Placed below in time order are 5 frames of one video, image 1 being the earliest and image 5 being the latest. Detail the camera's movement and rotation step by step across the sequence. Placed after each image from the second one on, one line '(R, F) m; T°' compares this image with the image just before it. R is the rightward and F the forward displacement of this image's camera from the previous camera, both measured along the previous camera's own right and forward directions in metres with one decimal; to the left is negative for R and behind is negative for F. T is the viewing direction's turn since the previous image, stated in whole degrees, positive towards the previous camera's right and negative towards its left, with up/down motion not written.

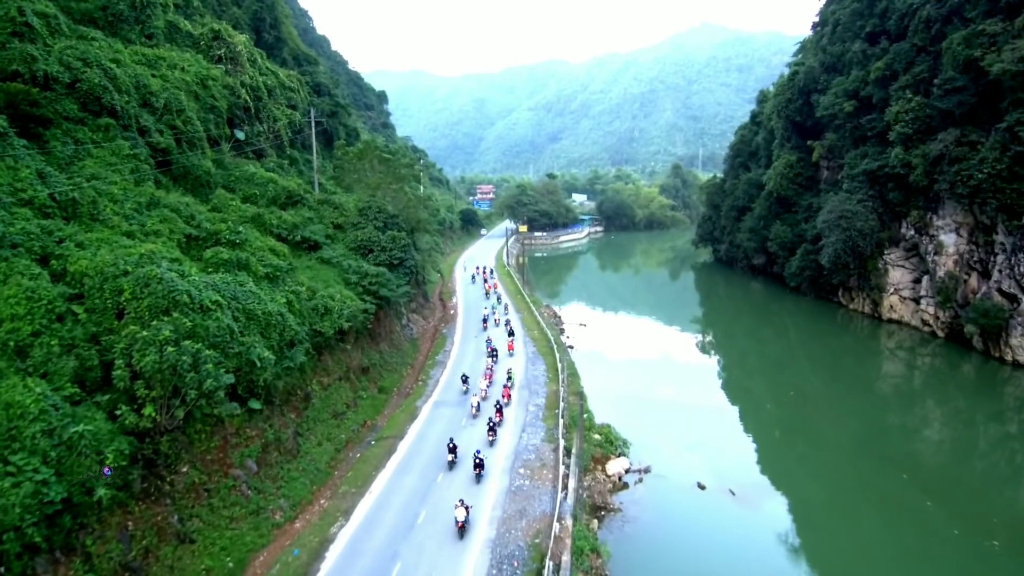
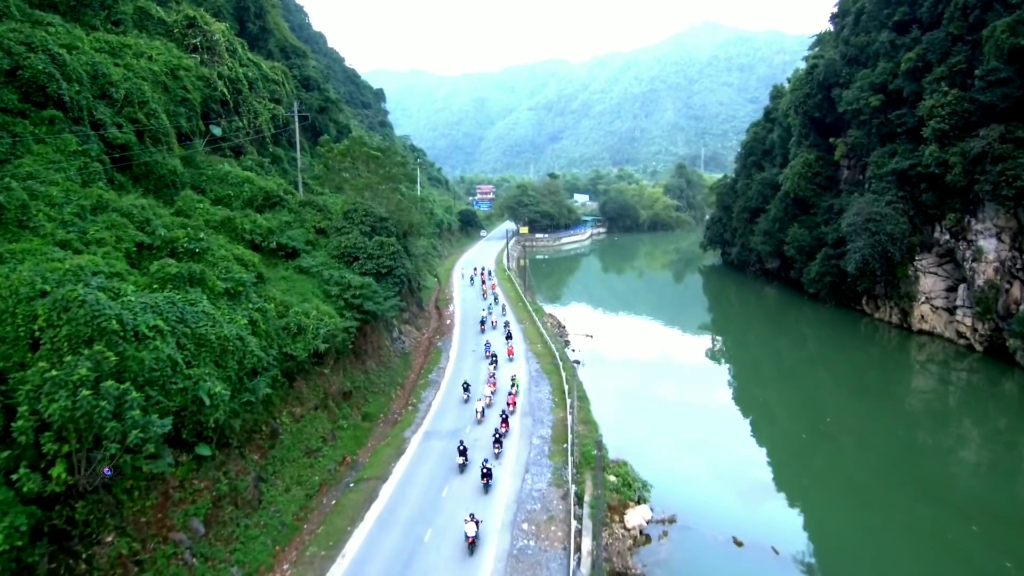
(0.0, +3.3) m; 0°
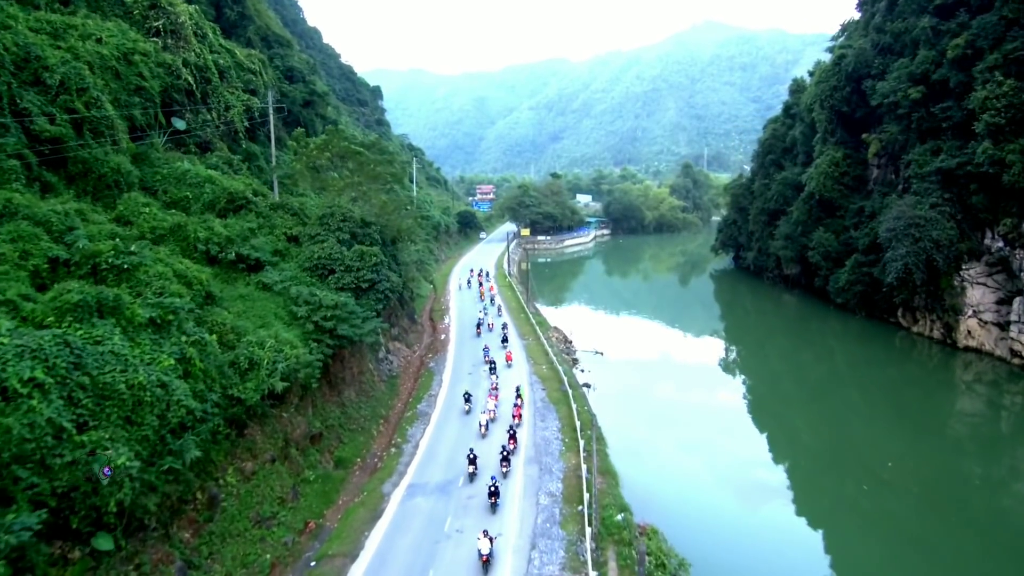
(-0.1, +4.1) m; 0°
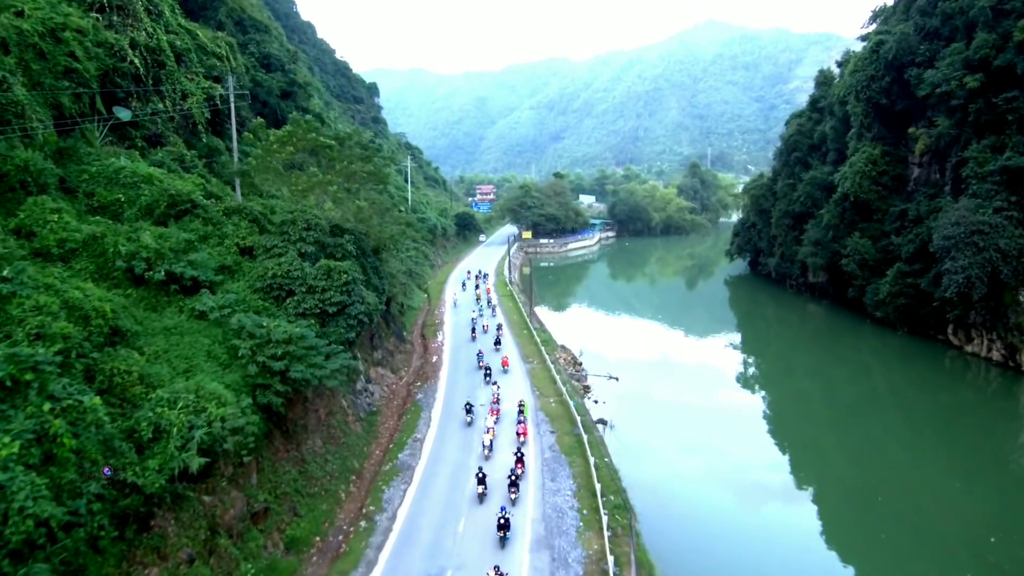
(-0.1, +4.7) m; 0°
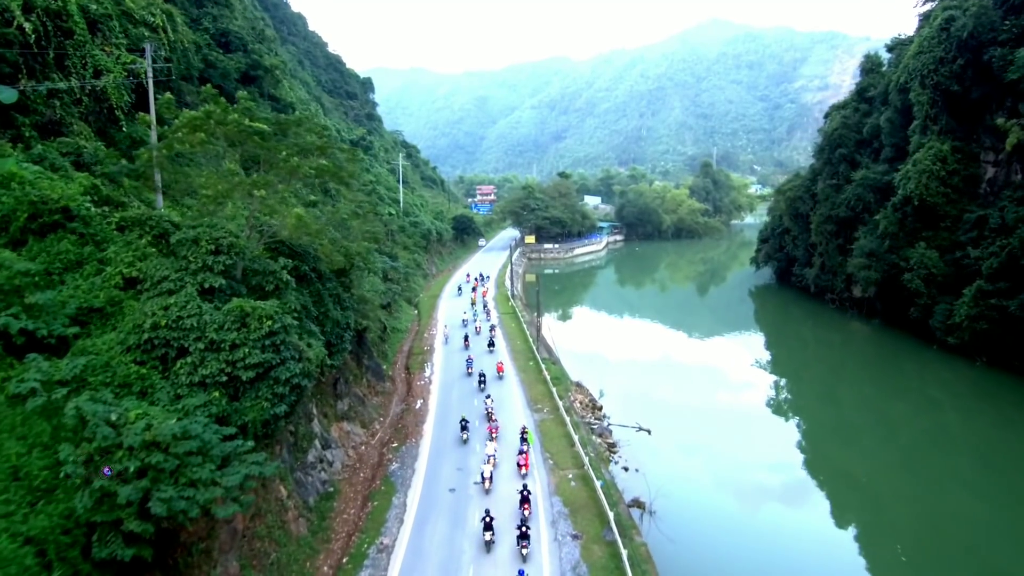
(-0.1, +6.5) m; 0°
